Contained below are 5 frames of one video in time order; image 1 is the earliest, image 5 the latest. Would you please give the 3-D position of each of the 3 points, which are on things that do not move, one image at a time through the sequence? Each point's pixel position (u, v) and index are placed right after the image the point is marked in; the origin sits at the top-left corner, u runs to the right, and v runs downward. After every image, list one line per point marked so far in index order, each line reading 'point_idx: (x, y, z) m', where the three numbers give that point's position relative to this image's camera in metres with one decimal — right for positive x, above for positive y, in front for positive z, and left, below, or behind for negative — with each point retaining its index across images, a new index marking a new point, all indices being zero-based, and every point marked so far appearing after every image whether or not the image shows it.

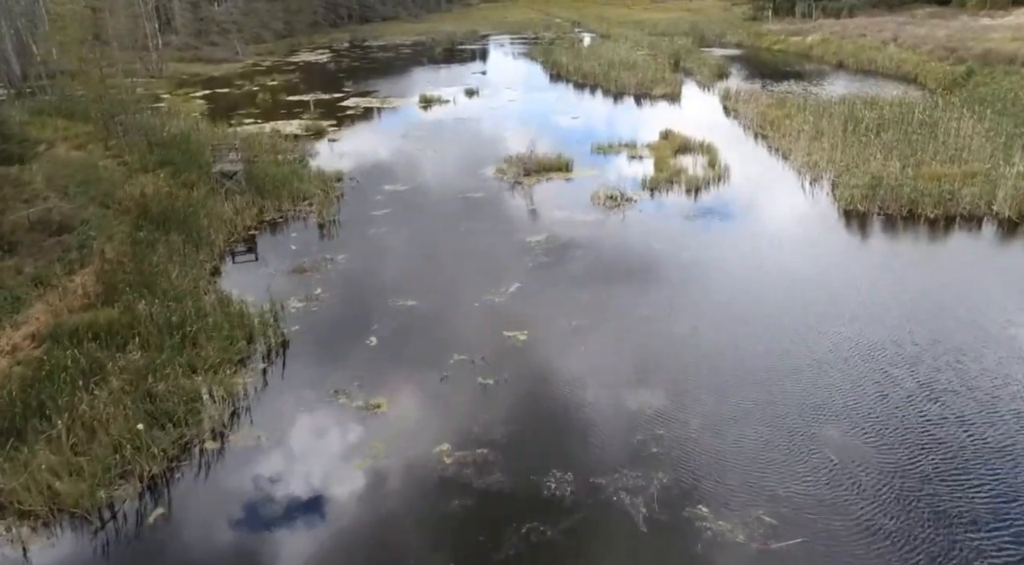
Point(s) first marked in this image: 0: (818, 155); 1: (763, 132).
0: (+6.4, +2.7, +16.2) m
1: (+6.4, +3.8, +19.5) m
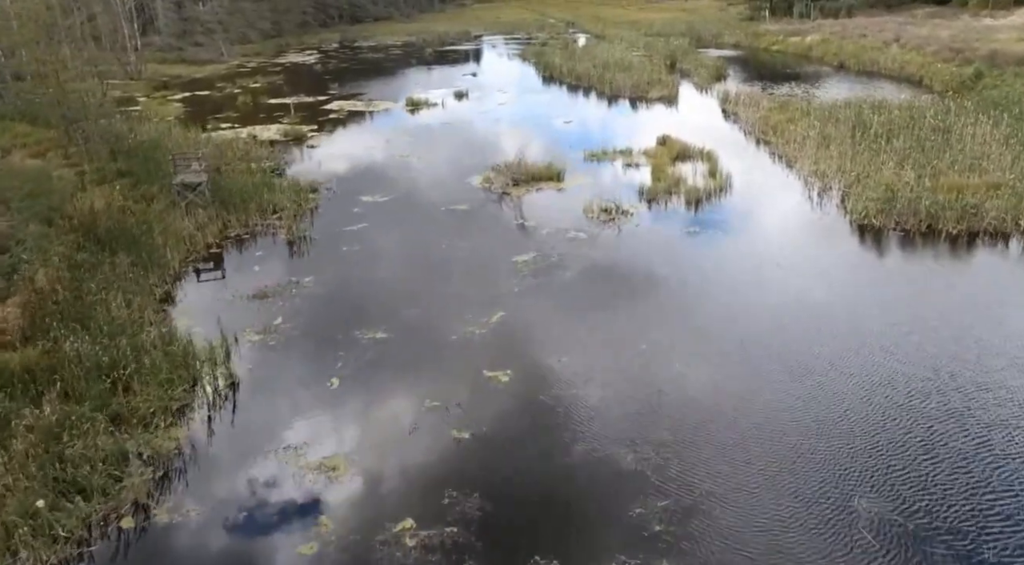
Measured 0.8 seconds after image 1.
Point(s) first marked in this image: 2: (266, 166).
0: (+6.2, +2.3, +15.2) m
1: (+6.1, +3.5, +18.6) m
2: (-5.3, +2.5, +16.8) m
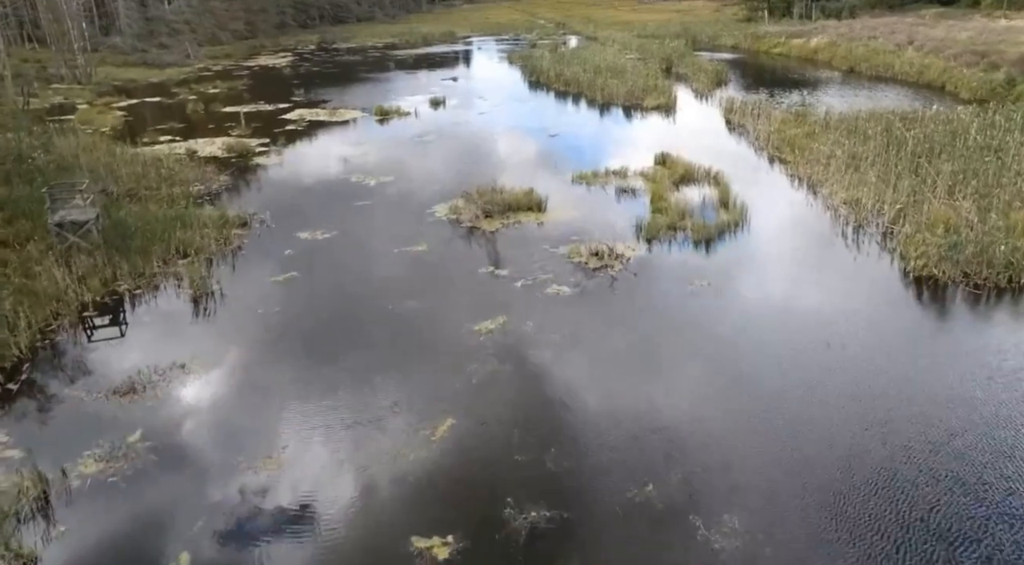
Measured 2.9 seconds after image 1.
0: (+5.7, +1.5, +12.7) m
1: (+5.6, +2.6, +16.0) m
2: (-5.8, +1.7, +14.2) m
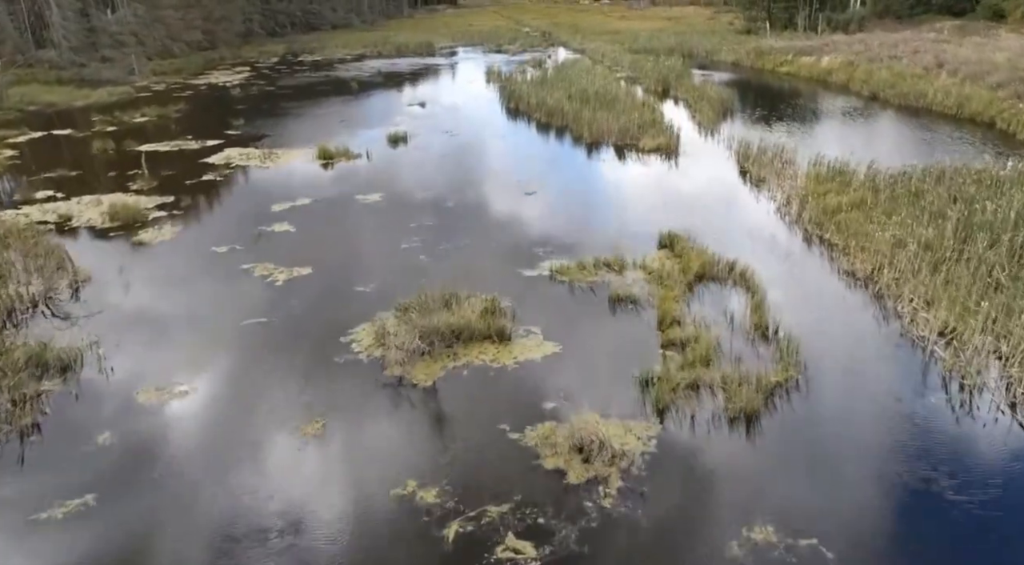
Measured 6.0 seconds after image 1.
0: (+5.1, -0.4, +8.9) m
1: (+5.0, +0.8, +12.3) m
2: (-6.4, -0.2, +10.2) m
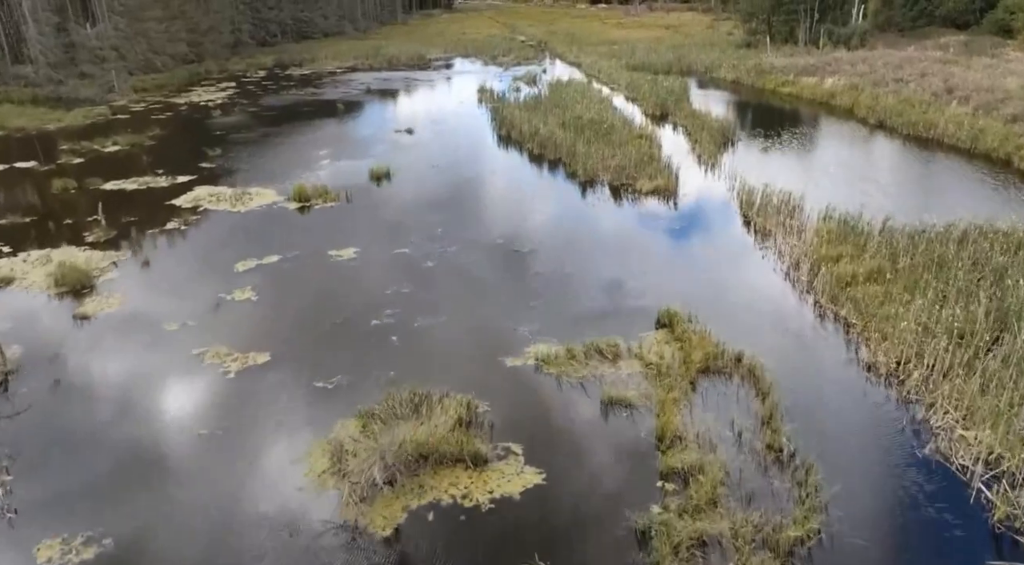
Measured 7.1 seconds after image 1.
0: (+4.9, -1.5, +7.7) m
1: (+4.7, -0.4, +11.1) m
2: (-6.7, -1.4, +9.0) m
